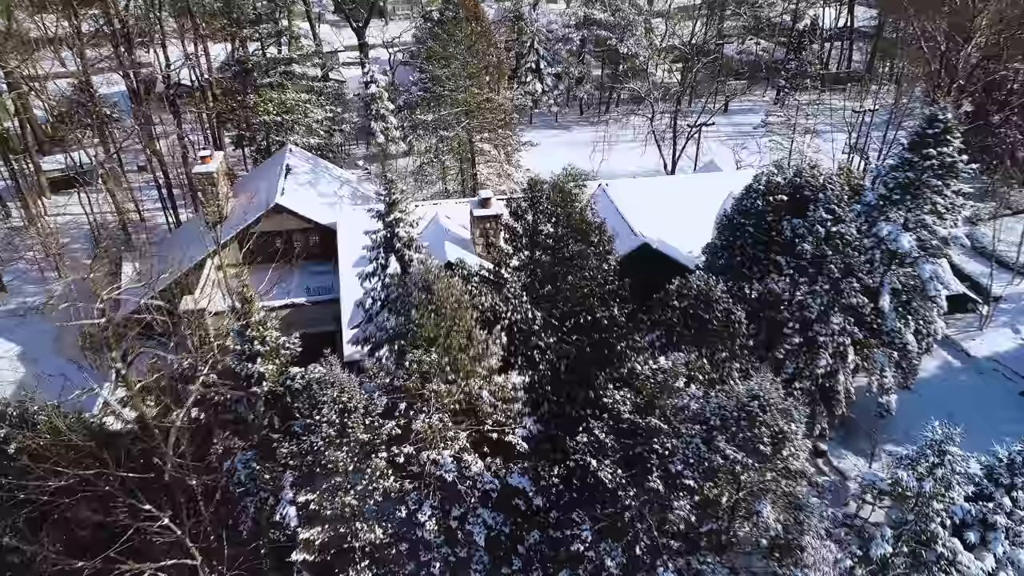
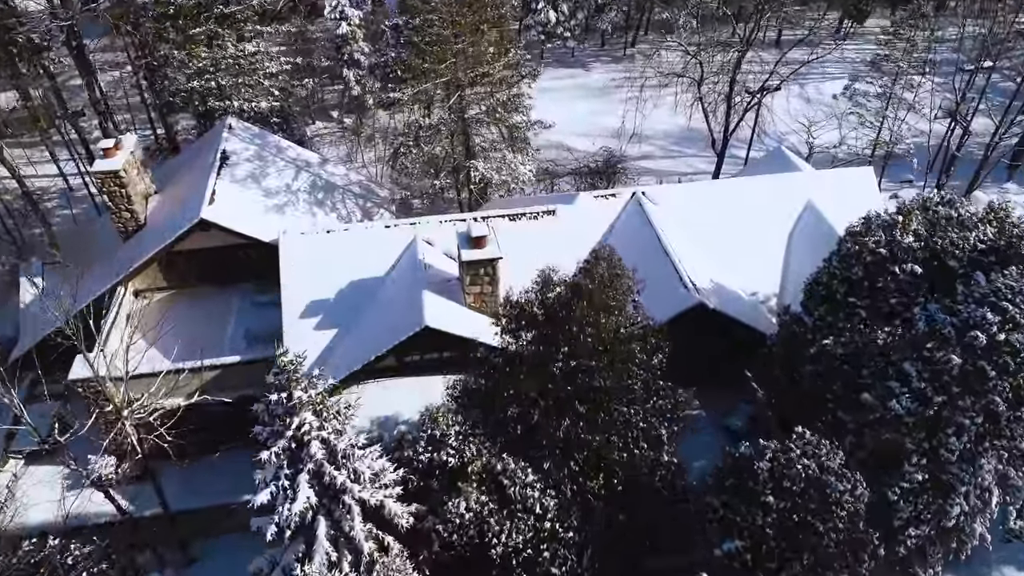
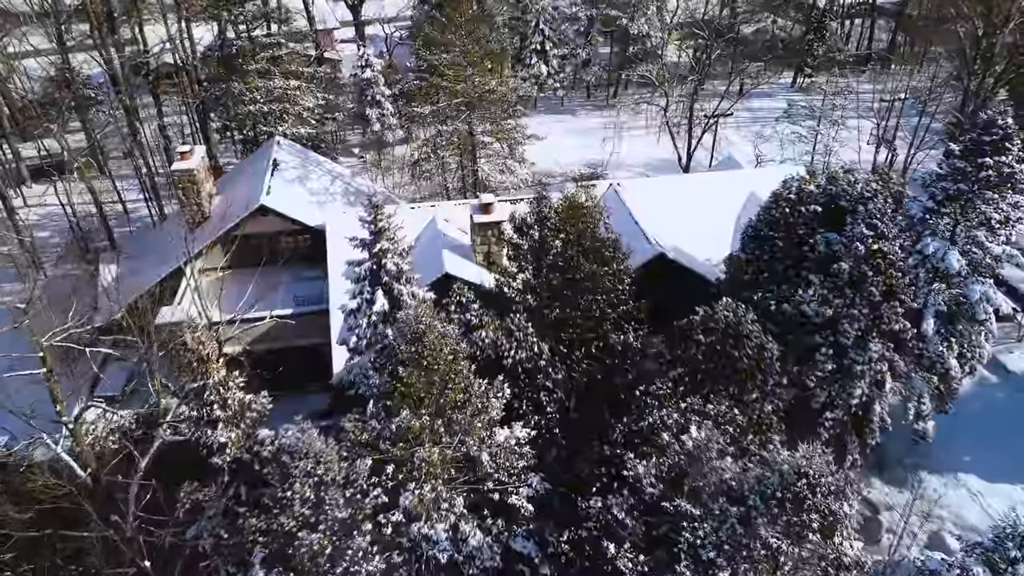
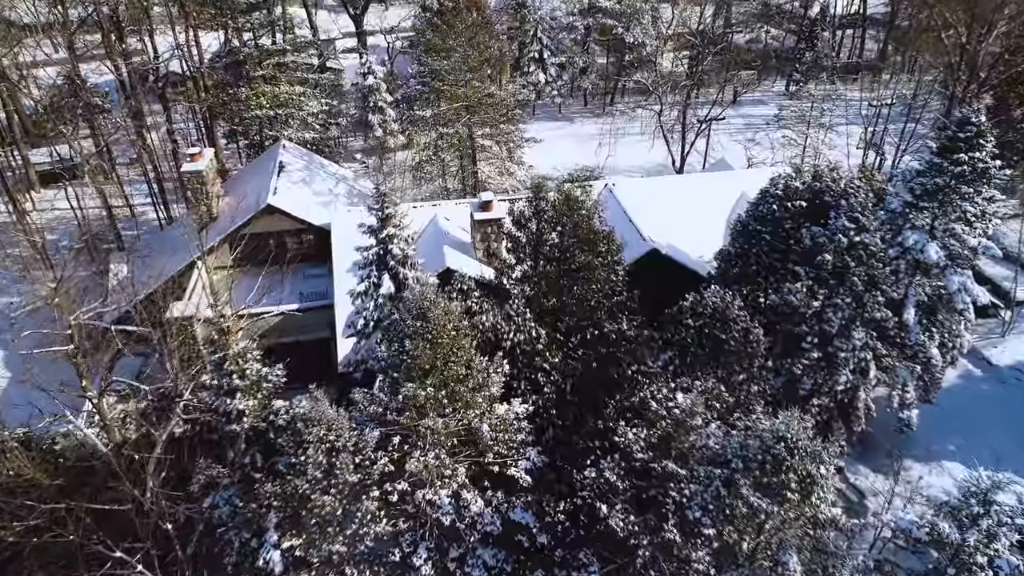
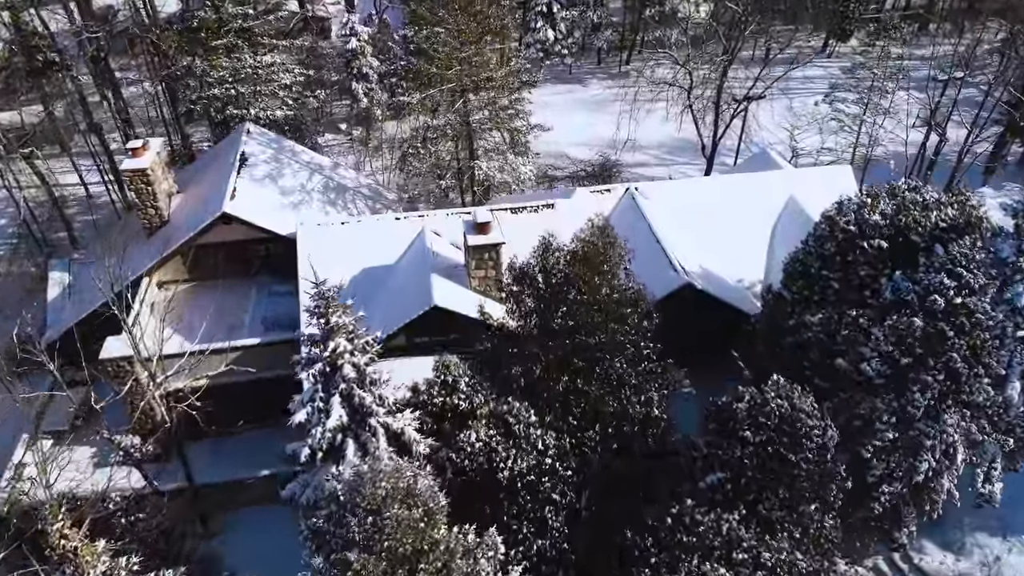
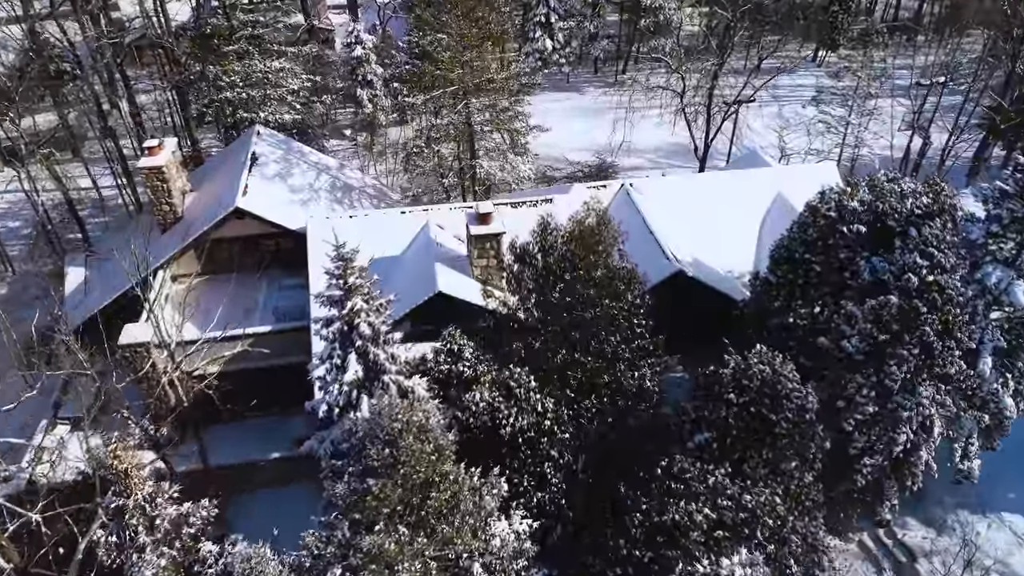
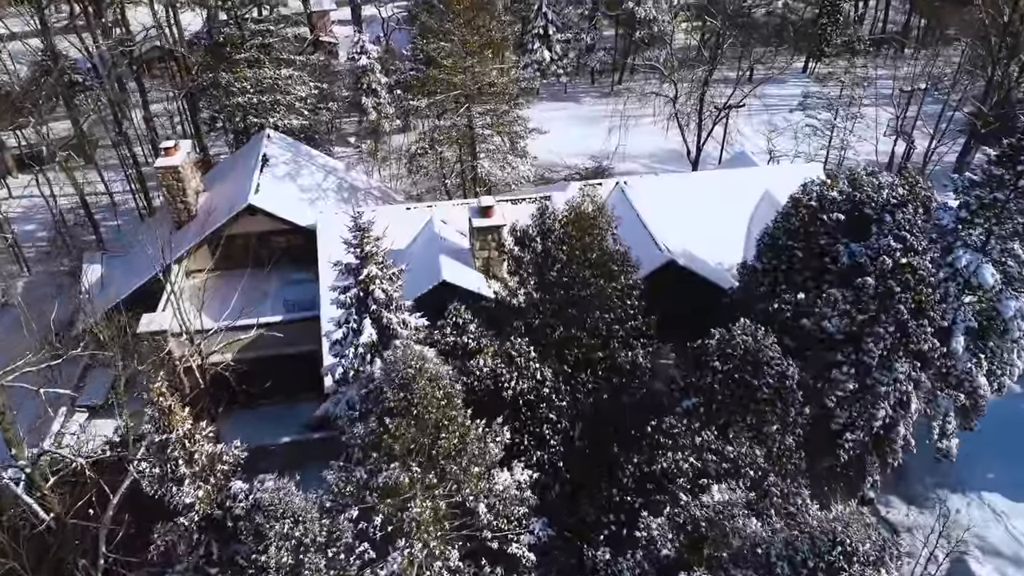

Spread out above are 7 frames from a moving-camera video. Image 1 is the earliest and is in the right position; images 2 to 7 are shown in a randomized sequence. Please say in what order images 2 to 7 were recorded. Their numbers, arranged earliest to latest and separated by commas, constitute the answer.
4, 3, 7, 6, 5, 2
